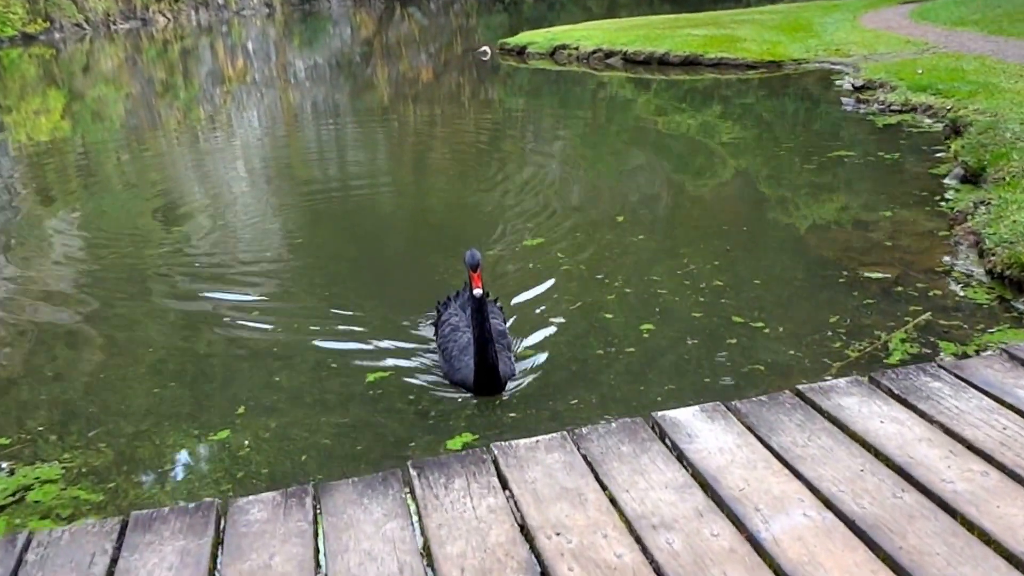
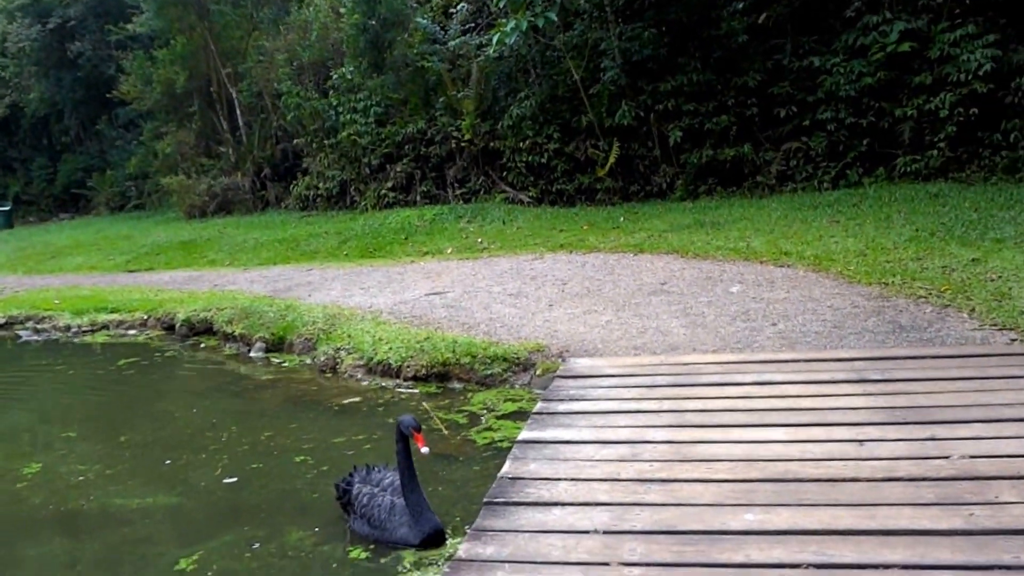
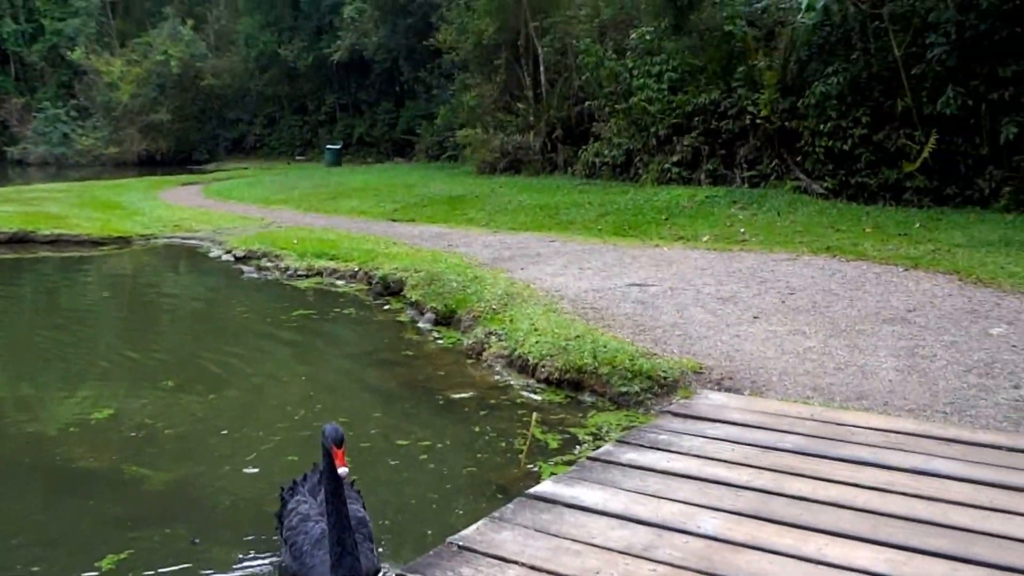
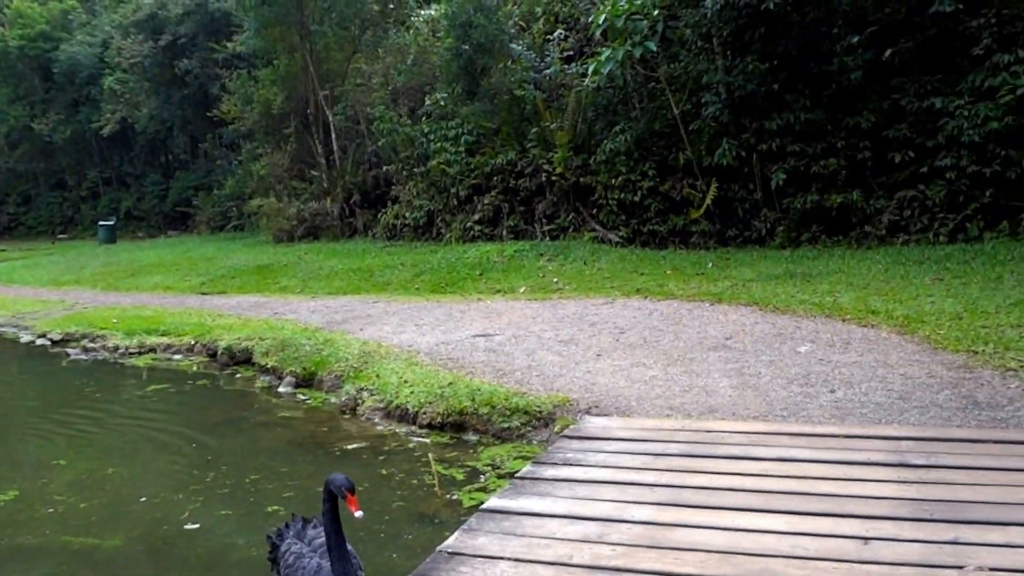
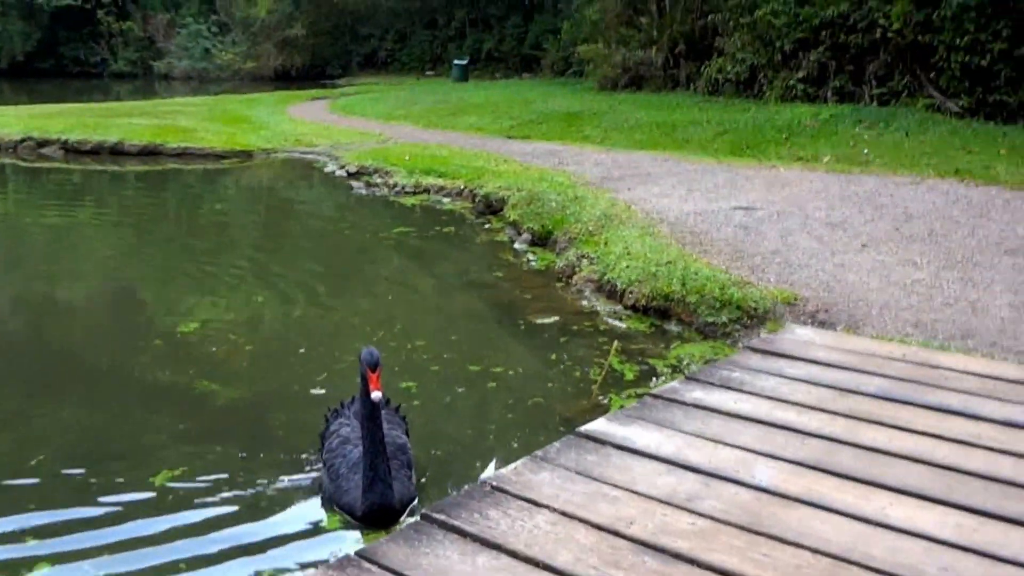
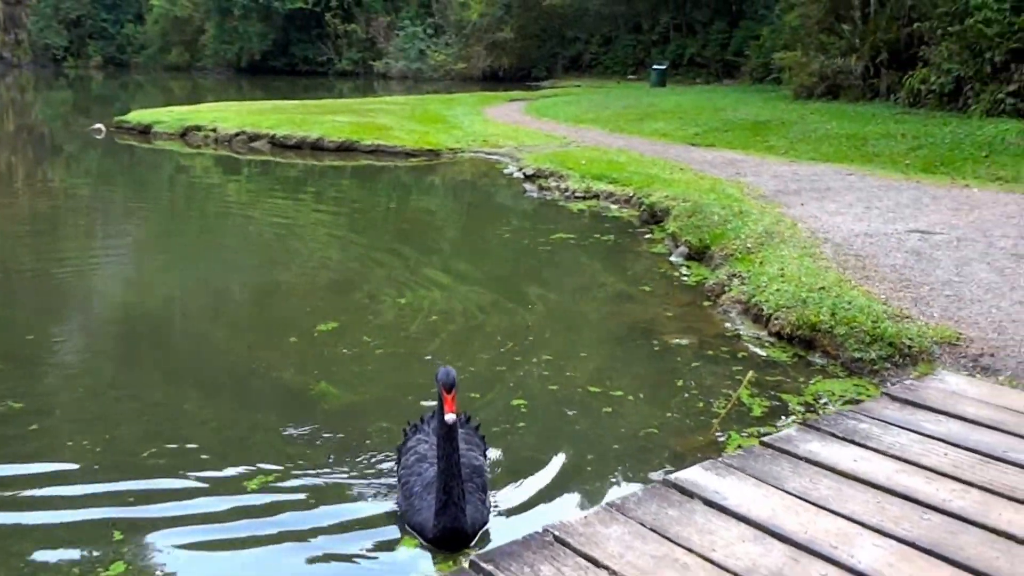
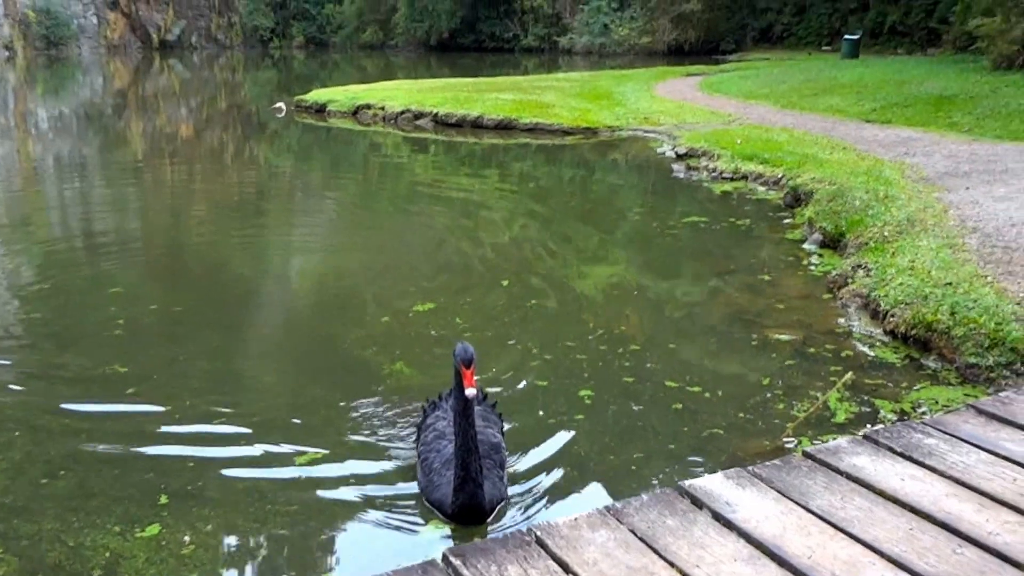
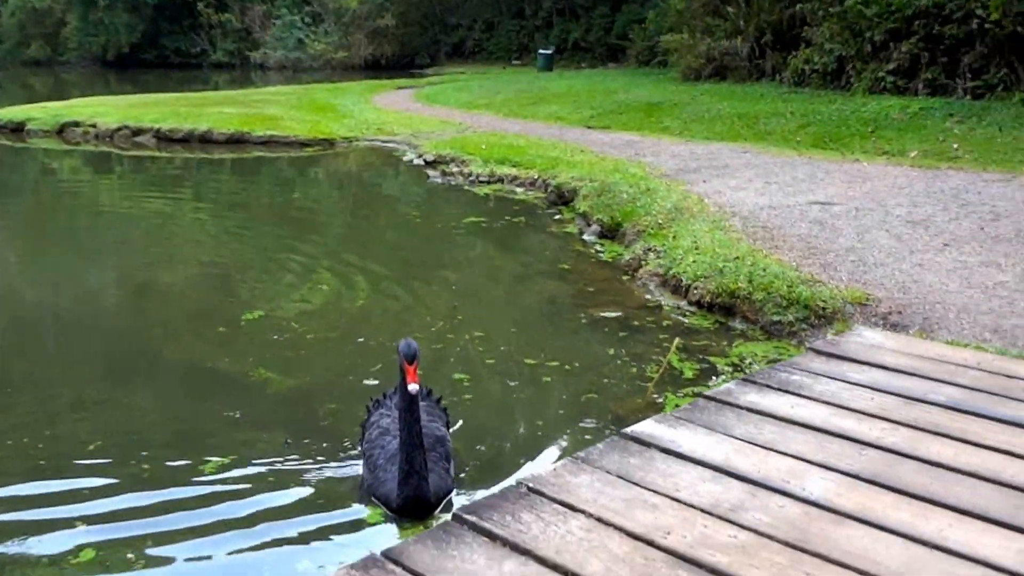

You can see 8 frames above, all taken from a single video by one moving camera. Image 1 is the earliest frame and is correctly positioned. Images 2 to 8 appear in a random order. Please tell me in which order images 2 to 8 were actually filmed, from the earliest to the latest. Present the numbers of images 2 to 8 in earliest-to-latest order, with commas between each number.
7, 6, 8, 5, 3, 4, 2
